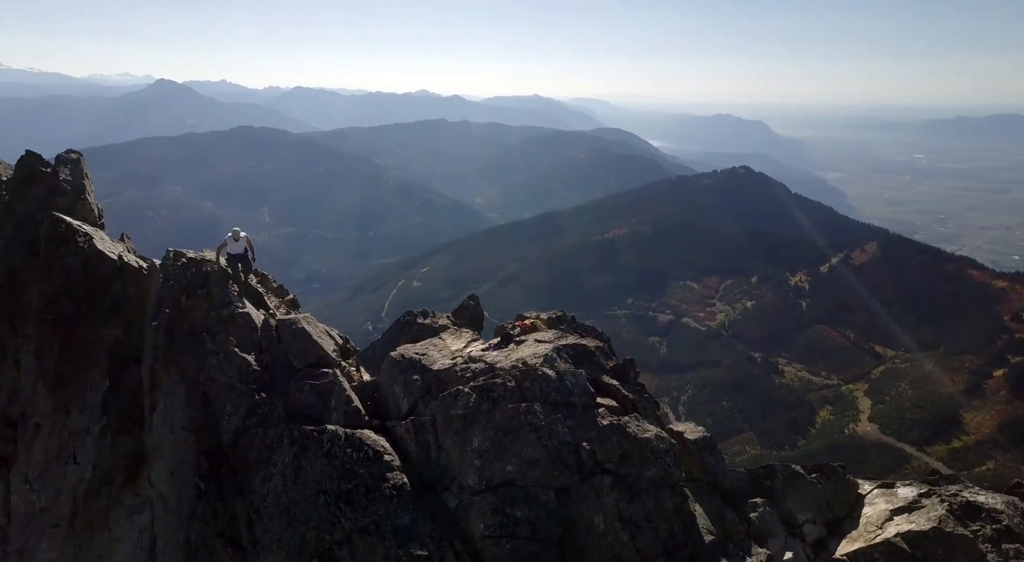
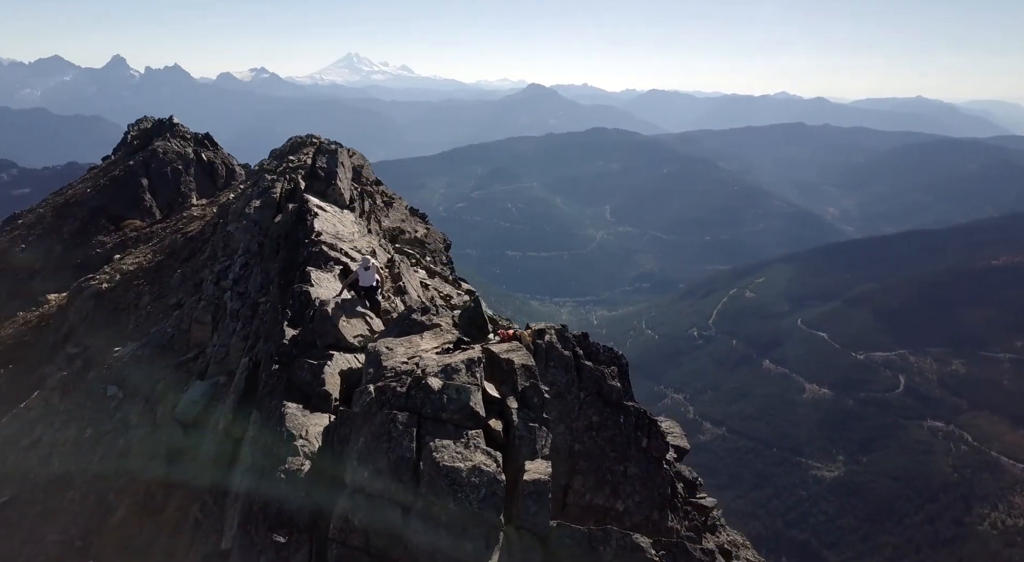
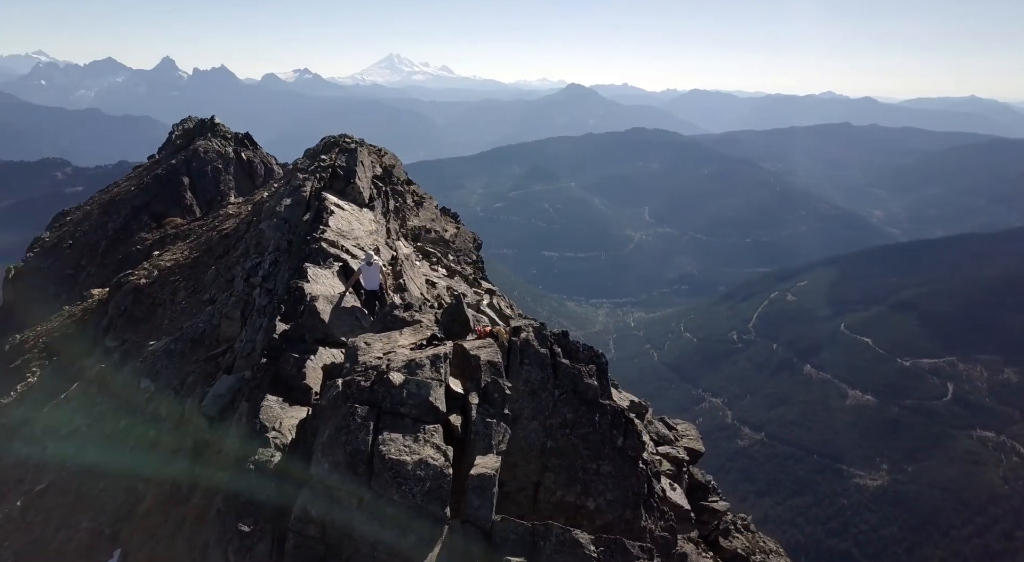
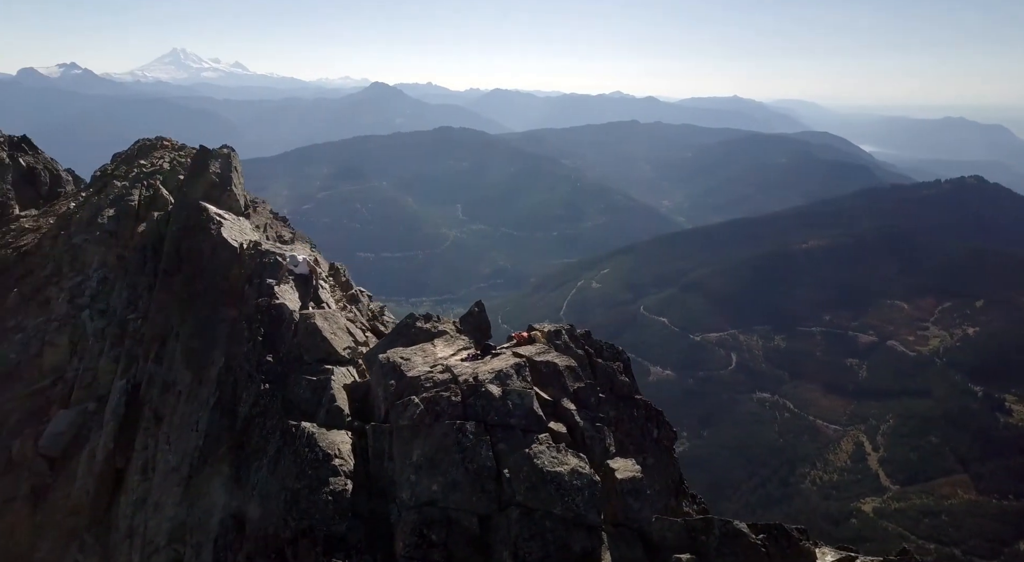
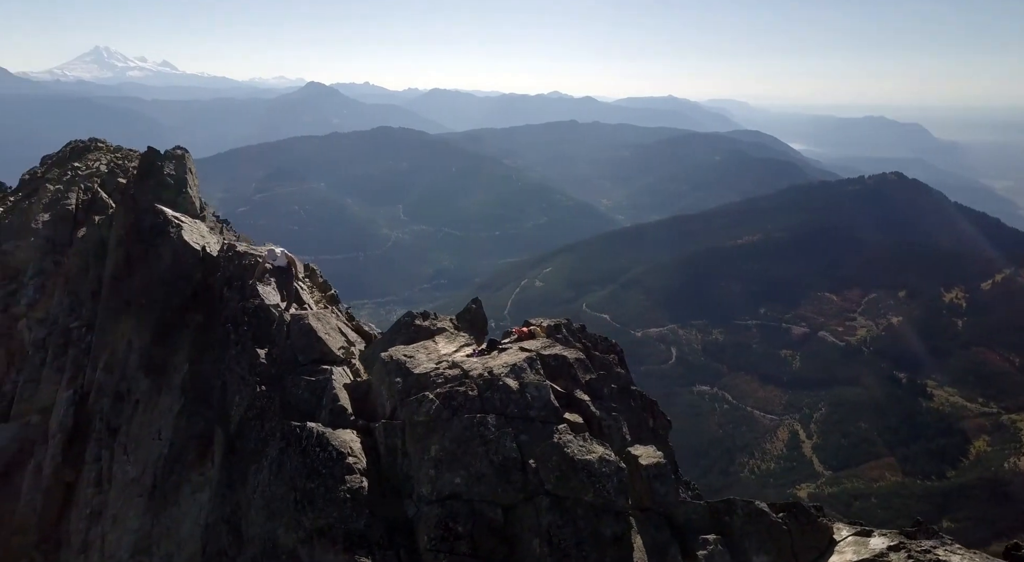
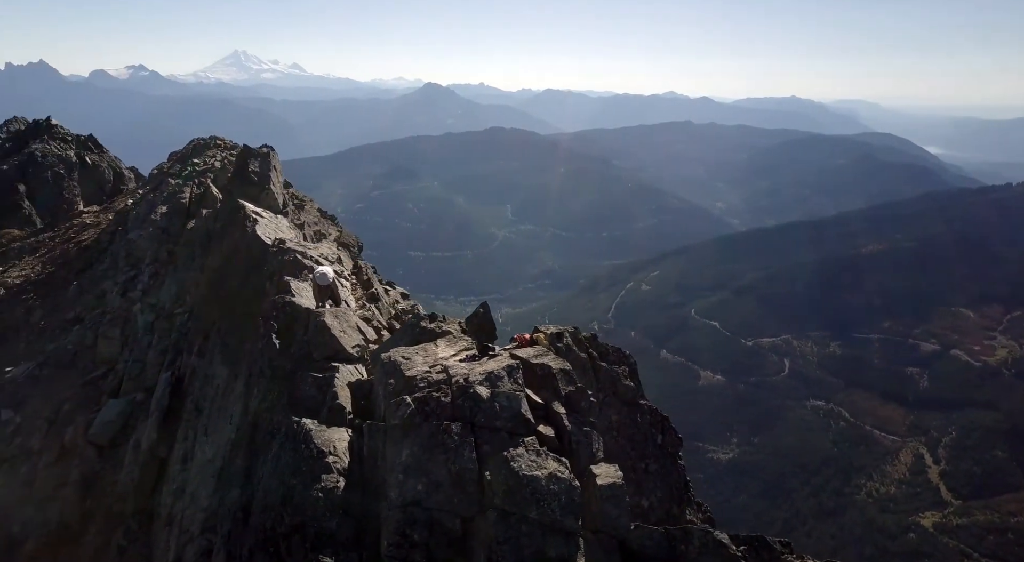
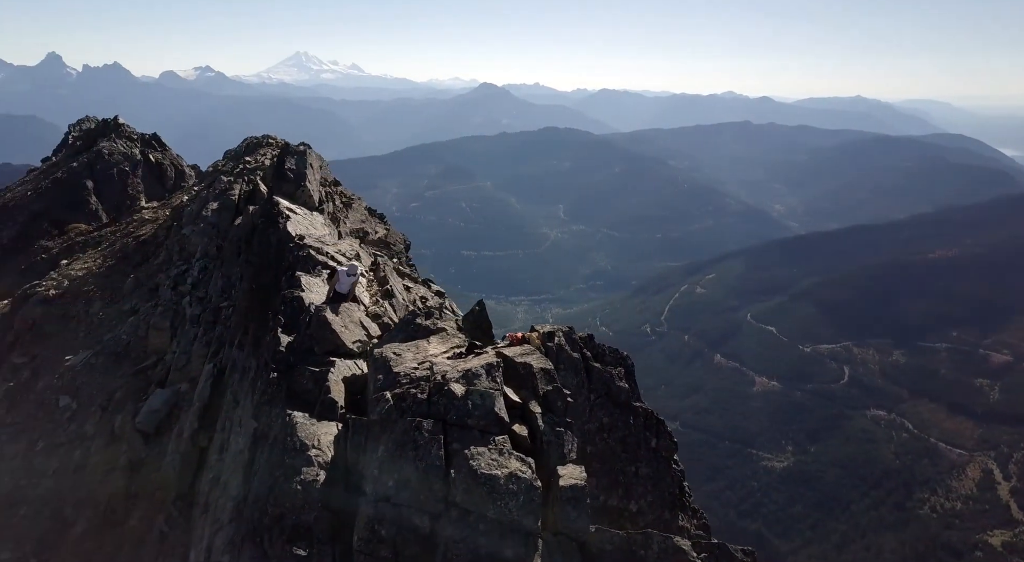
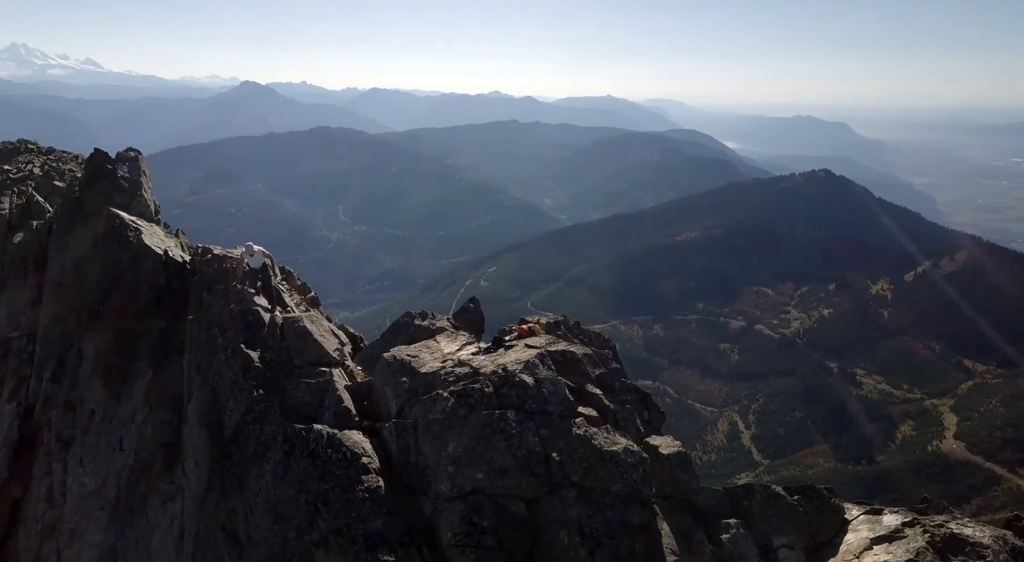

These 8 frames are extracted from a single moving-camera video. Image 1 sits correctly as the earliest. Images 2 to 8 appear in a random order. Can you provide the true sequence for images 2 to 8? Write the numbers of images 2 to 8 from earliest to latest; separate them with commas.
8, 5, 4, 6, 7, 2, 3
